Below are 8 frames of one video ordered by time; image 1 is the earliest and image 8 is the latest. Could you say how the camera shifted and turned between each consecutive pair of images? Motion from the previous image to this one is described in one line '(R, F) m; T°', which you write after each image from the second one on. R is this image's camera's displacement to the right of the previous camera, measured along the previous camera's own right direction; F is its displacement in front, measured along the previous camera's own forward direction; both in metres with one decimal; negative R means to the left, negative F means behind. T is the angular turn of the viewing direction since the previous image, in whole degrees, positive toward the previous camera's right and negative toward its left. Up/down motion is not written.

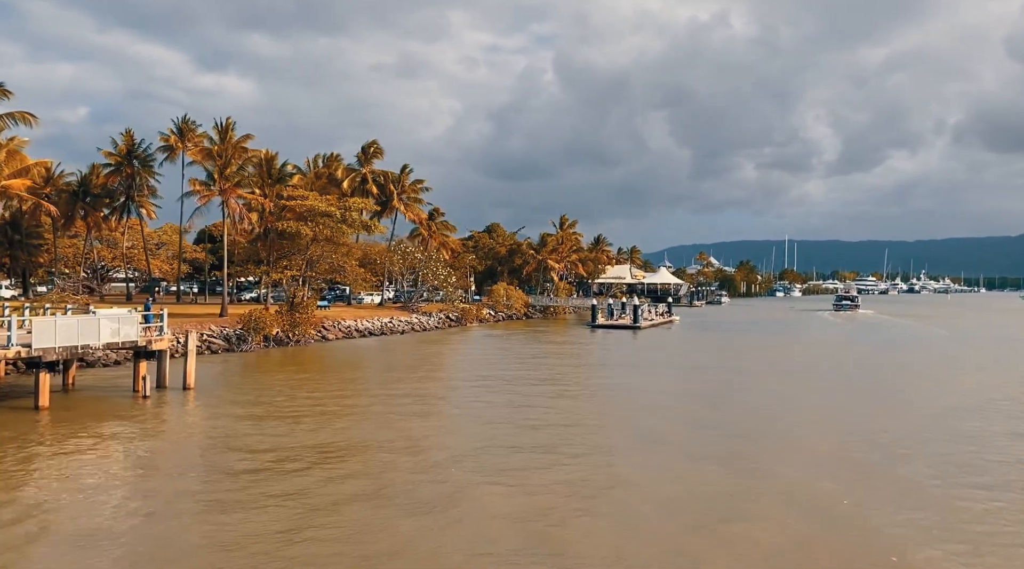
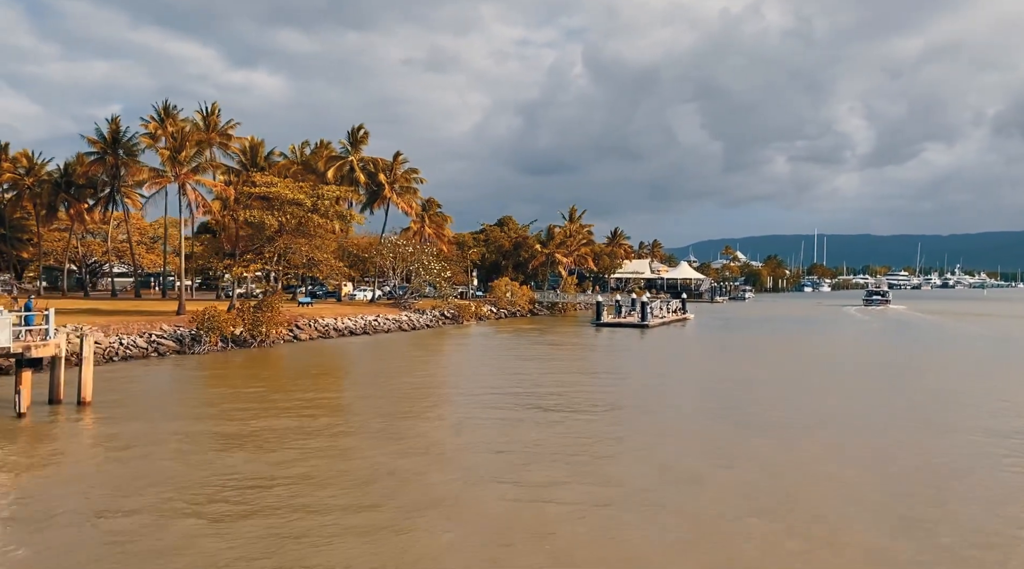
(+1.5, +3.0) m; -2°
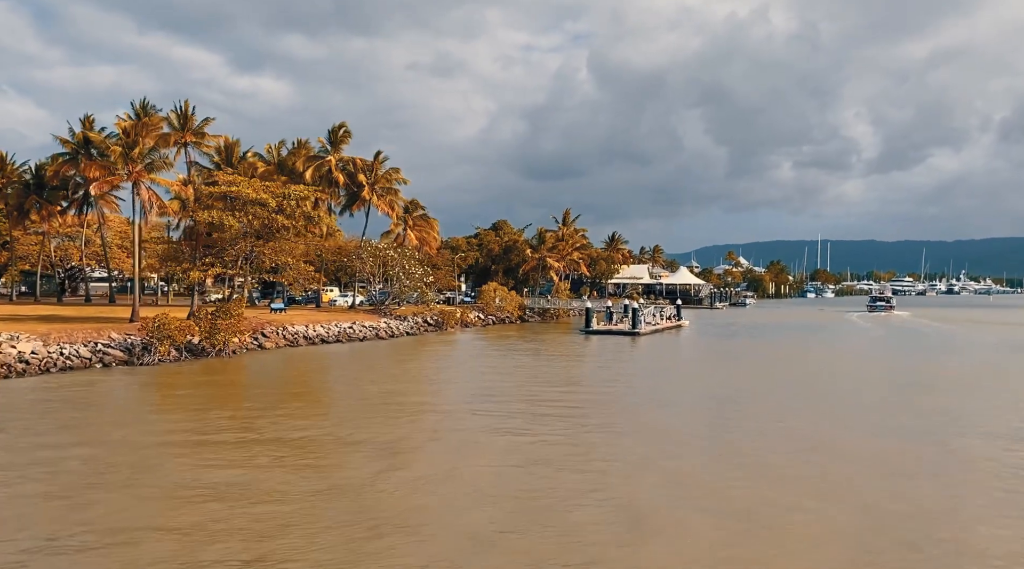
(+1.0, +1.8) m; 0°
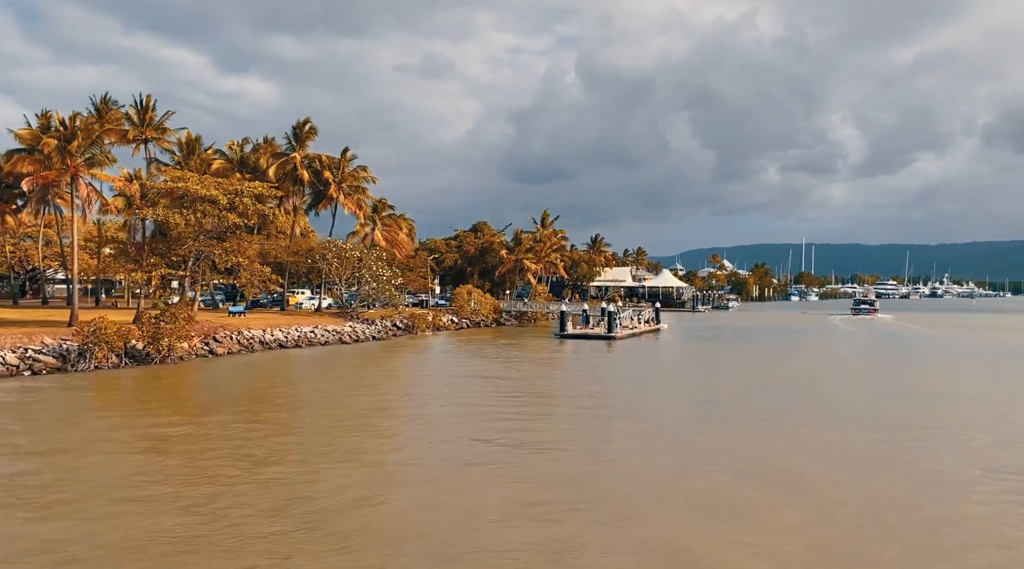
(+0.7, +1.4) m; +1°
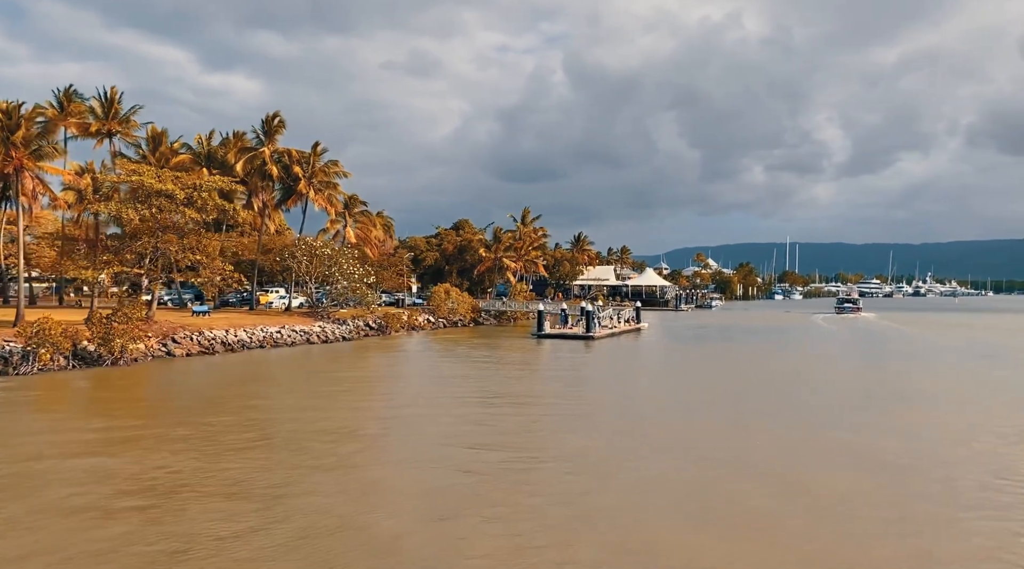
(+0.5, +1.0) m; +1°
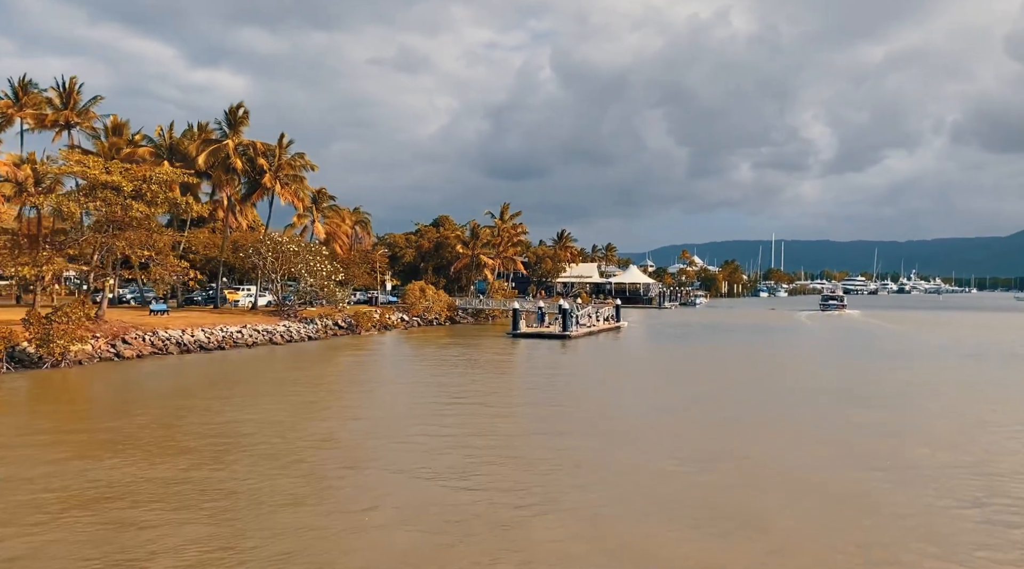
(+0.6, +1.2) m; +1°
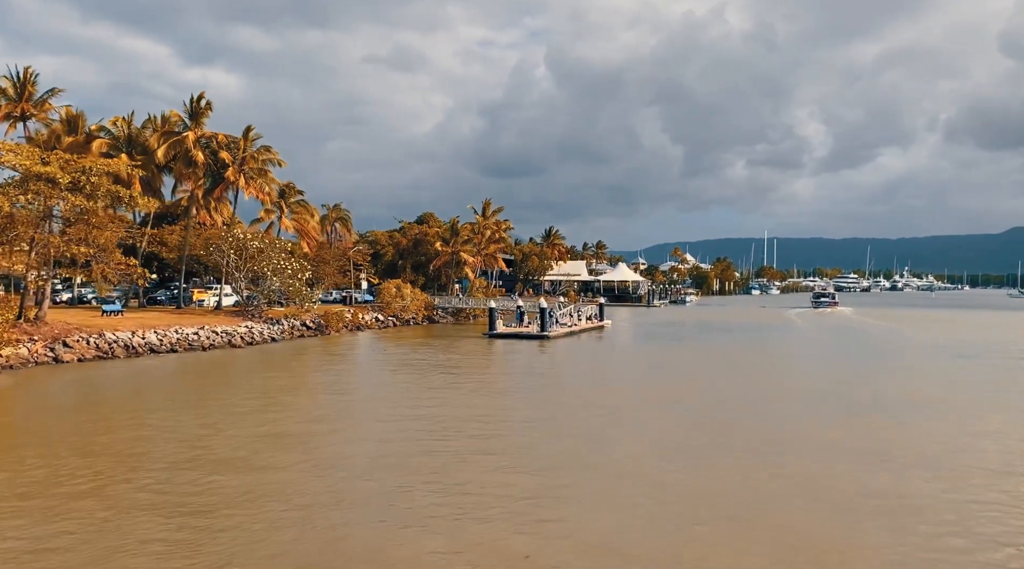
(+0.8, +1.6) m; 0°
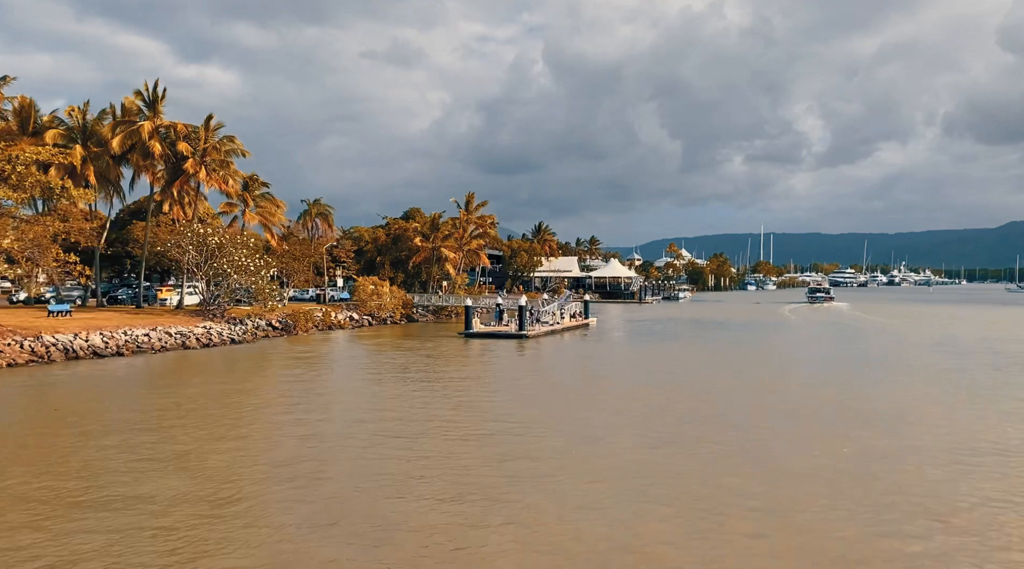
(+0.9, +1.8) m; 0°
